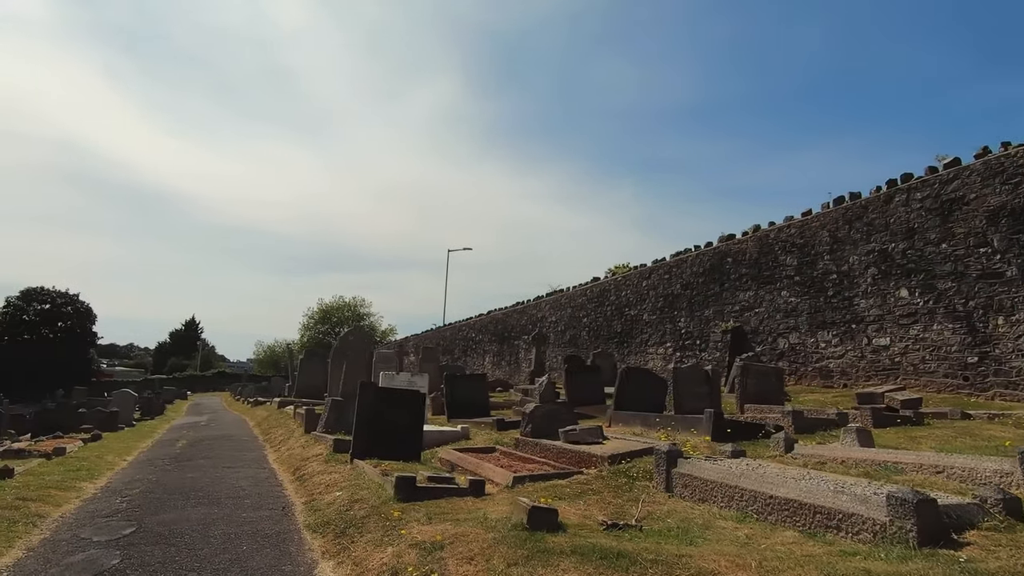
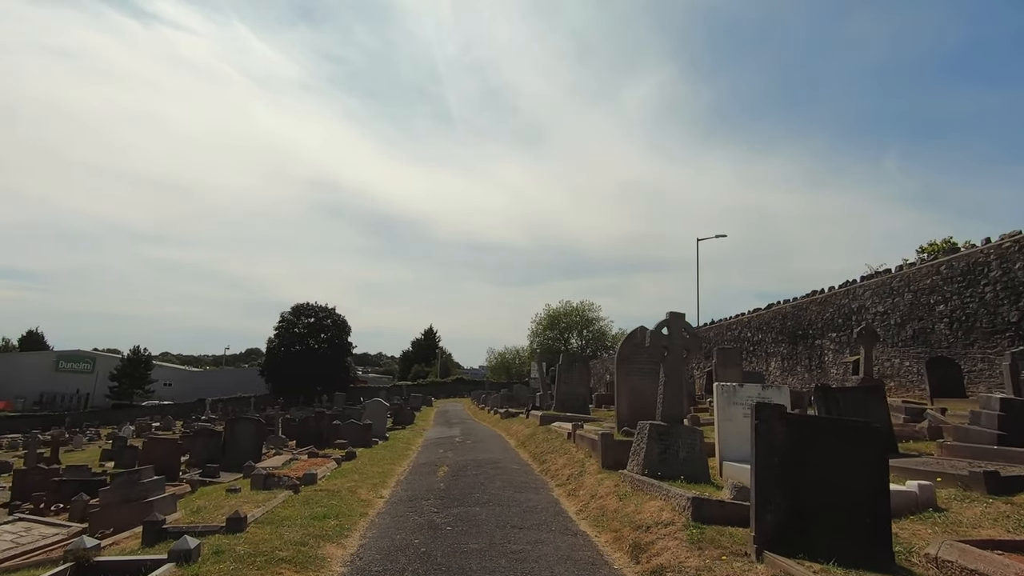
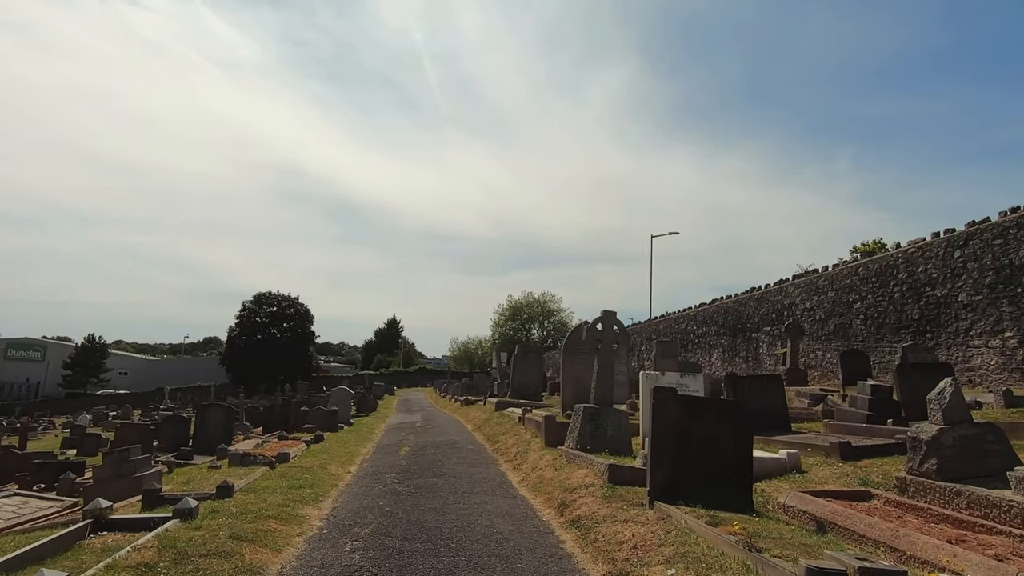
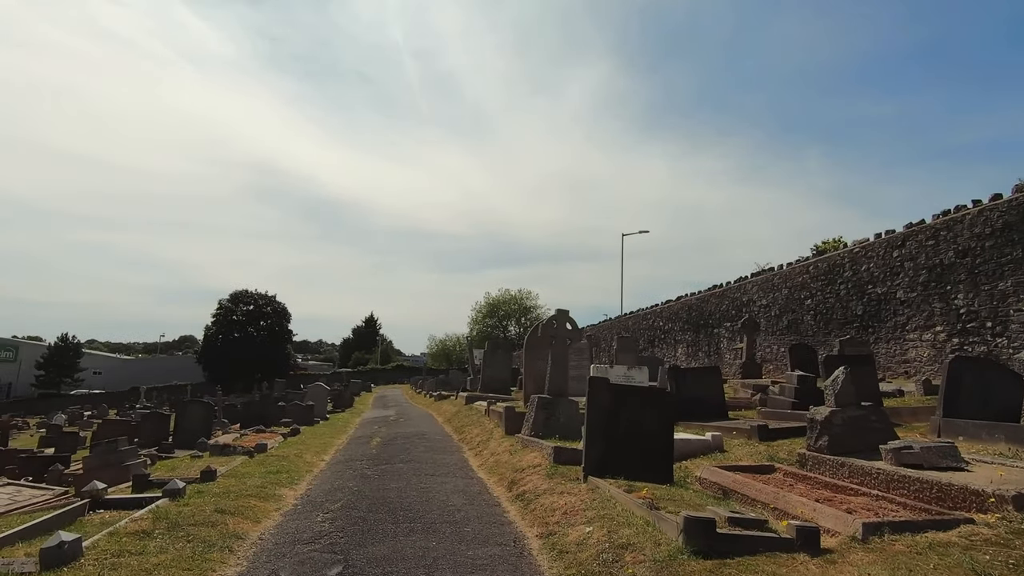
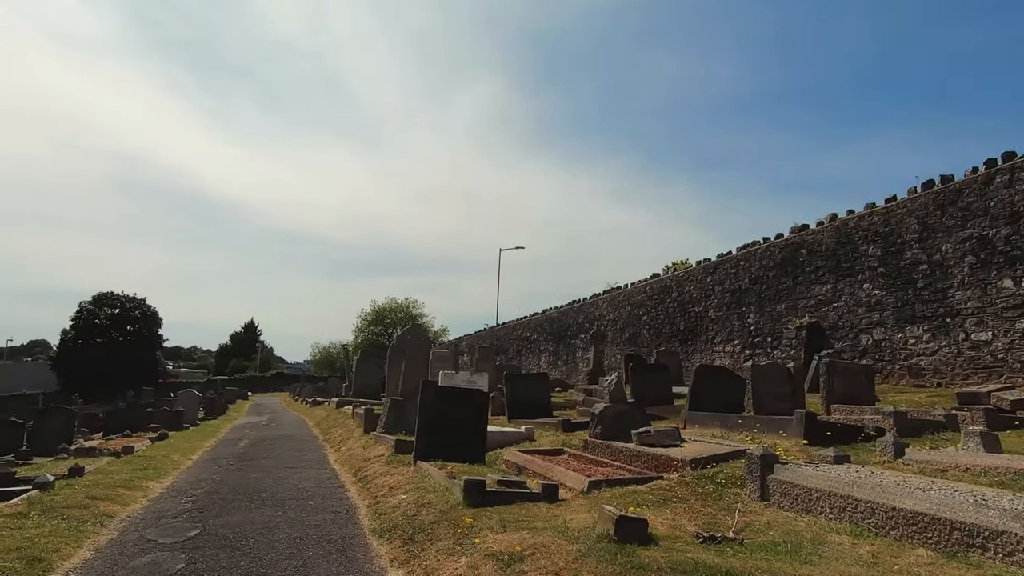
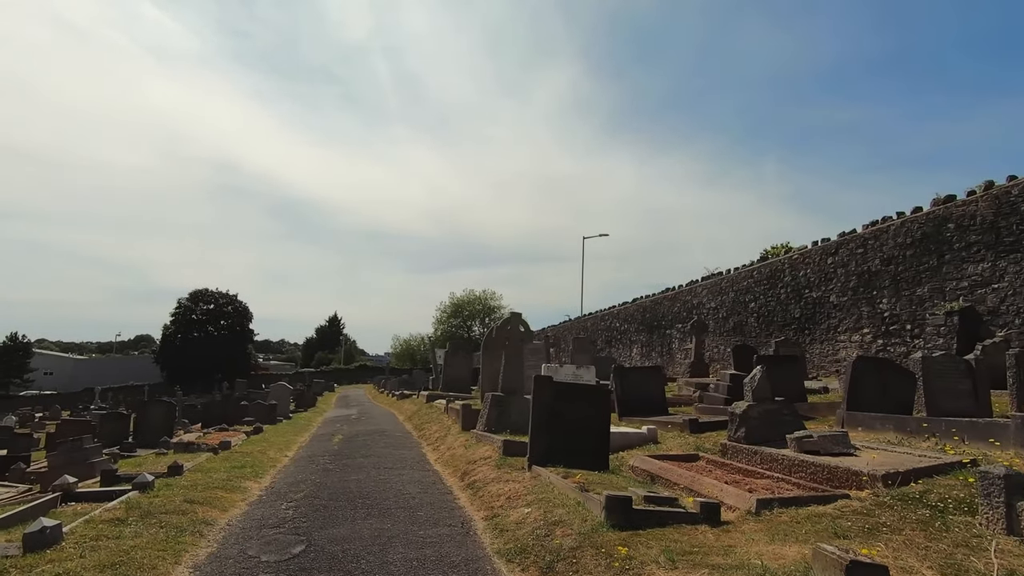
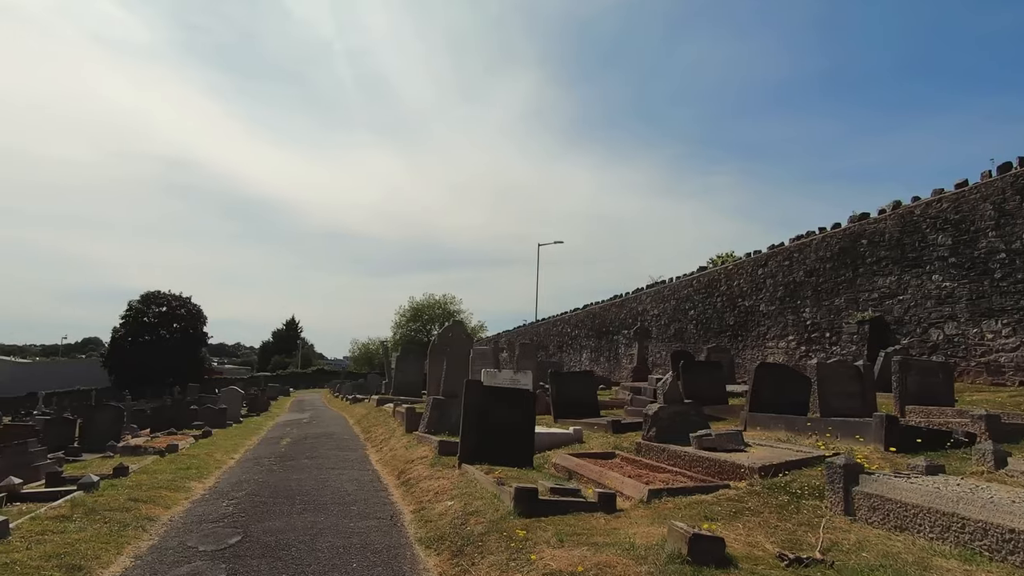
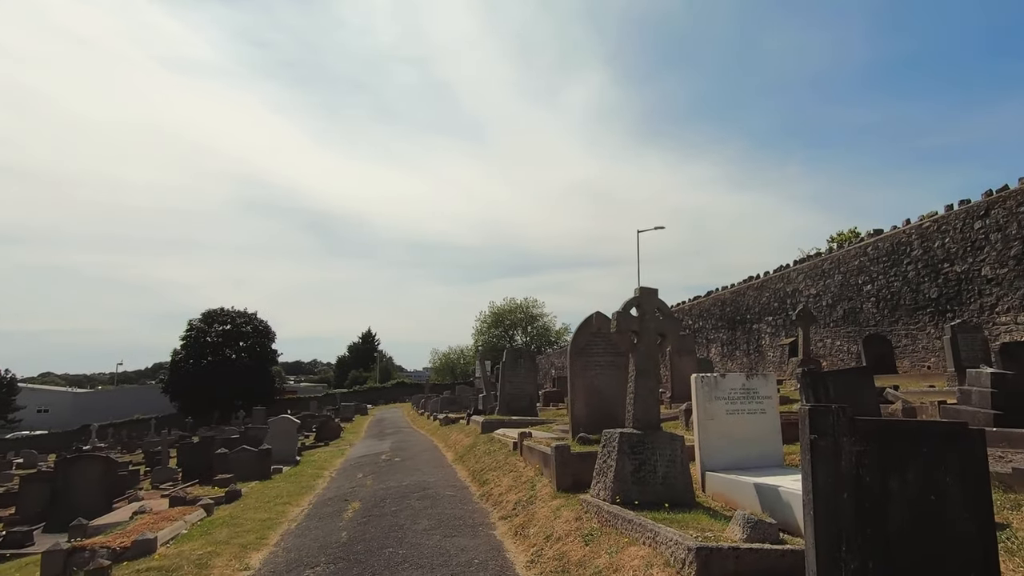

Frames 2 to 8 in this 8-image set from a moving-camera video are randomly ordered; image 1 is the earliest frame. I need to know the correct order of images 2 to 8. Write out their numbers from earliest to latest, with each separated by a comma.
5, 7, 6, 4, 3, 2, 8
